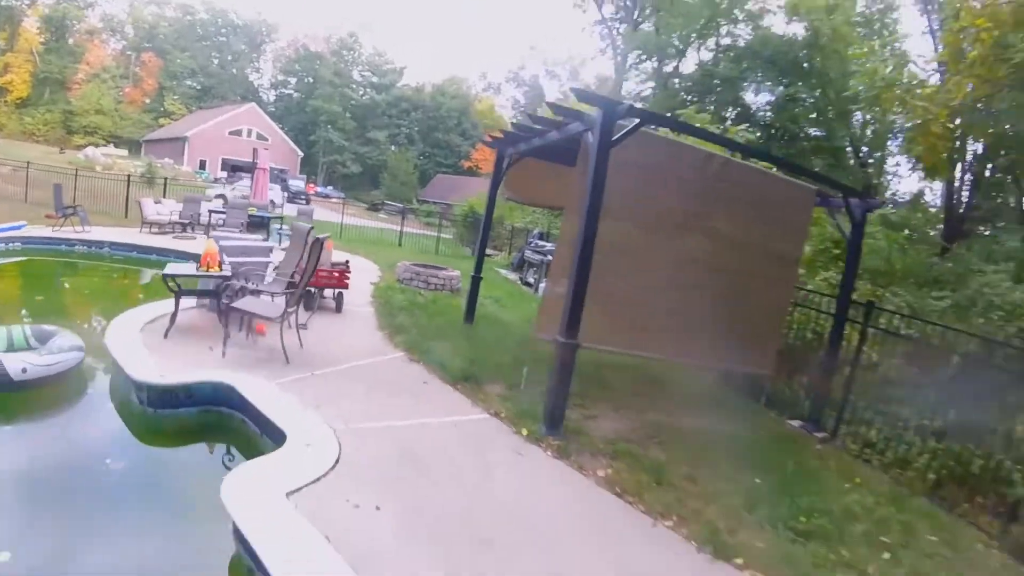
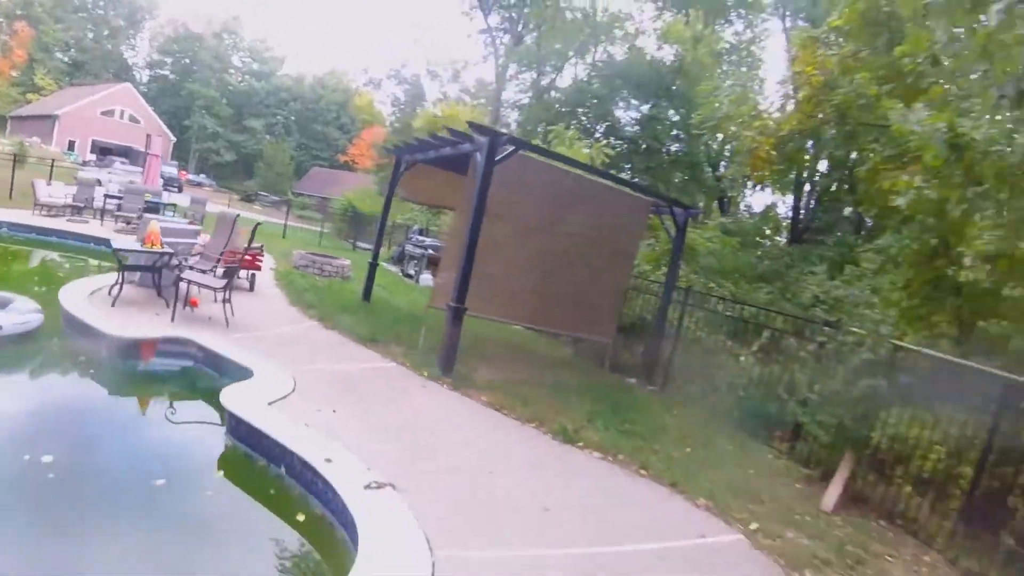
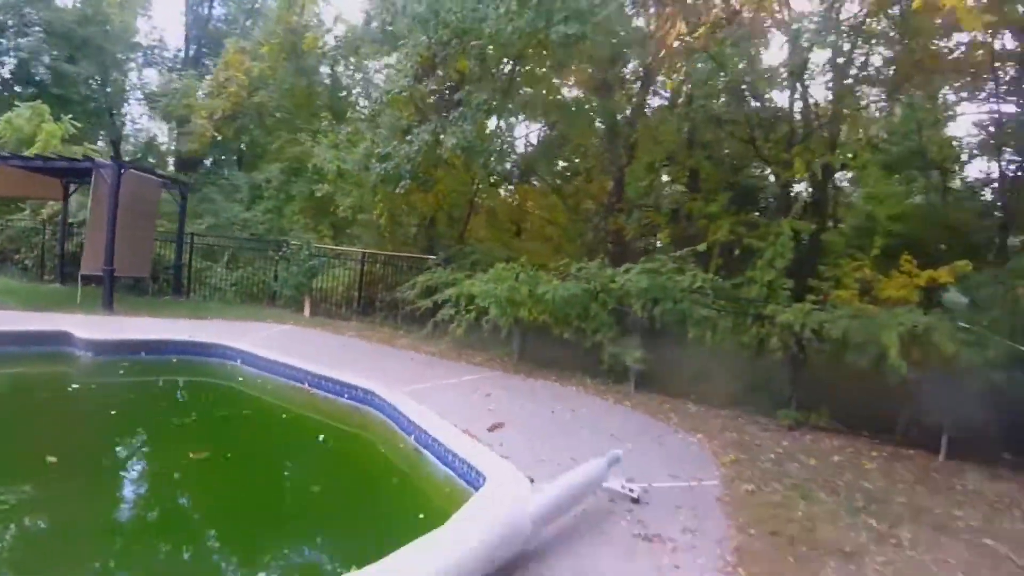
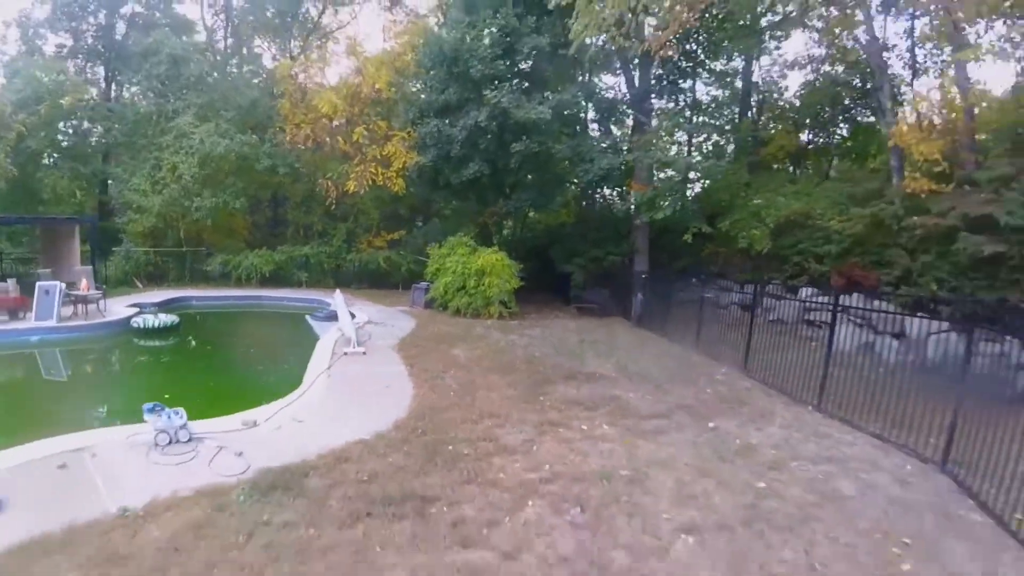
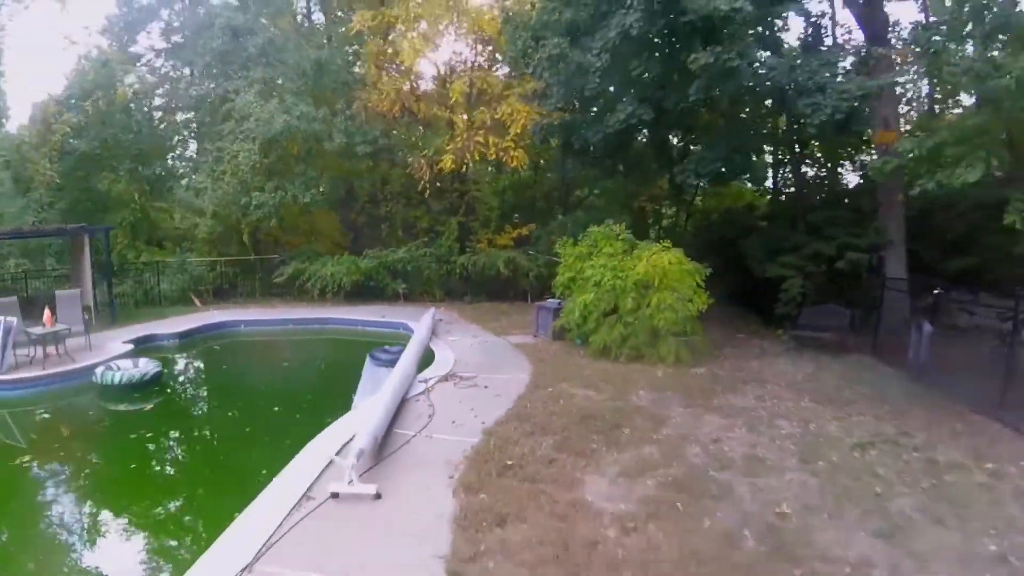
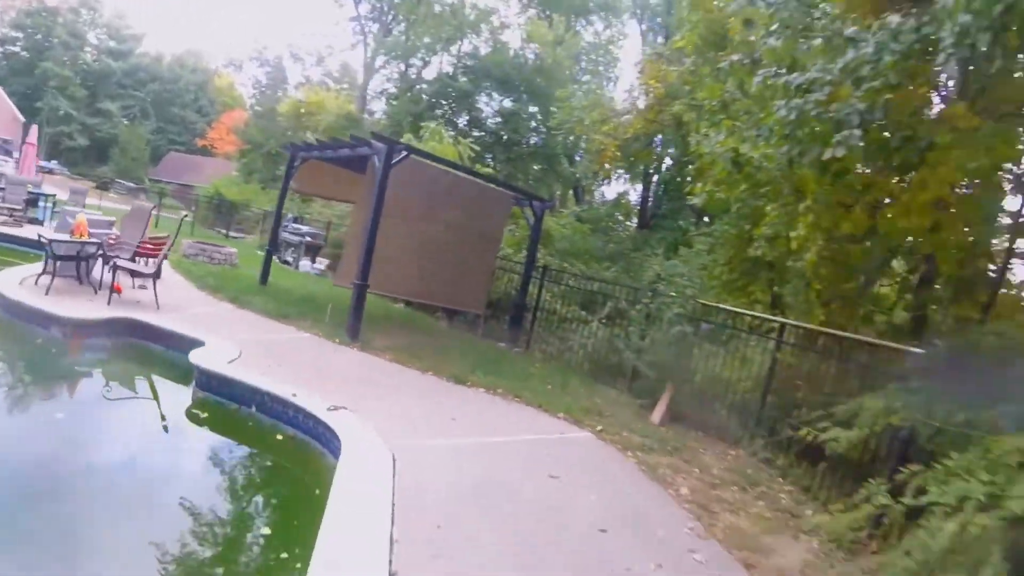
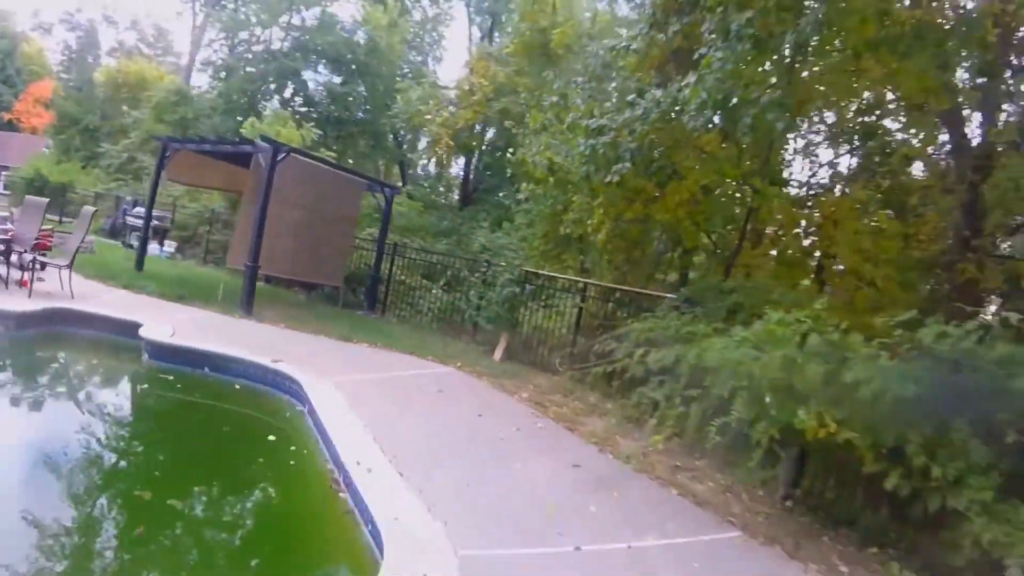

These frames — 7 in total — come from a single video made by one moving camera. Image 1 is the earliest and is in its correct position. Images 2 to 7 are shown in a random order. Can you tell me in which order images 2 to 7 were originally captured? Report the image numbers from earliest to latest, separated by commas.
2, 6, 7, 3, 5, 4
